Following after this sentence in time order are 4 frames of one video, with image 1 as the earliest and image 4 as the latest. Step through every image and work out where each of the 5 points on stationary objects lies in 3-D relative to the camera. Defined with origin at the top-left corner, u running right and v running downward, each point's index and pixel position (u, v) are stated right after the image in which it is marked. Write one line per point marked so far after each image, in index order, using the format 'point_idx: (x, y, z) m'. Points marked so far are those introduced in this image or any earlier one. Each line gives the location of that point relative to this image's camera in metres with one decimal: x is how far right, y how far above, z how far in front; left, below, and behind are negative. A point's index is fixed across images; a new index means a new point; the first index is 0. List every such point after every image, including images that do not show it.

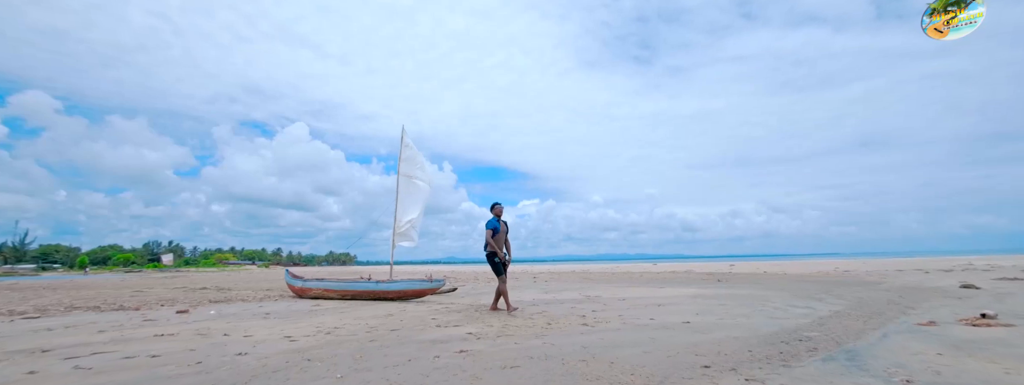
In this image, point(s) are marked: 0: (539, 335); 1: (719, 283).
0: (+0.4, -2.1, +5.6) m
1: (+9.3, -4.0, +17.6) m
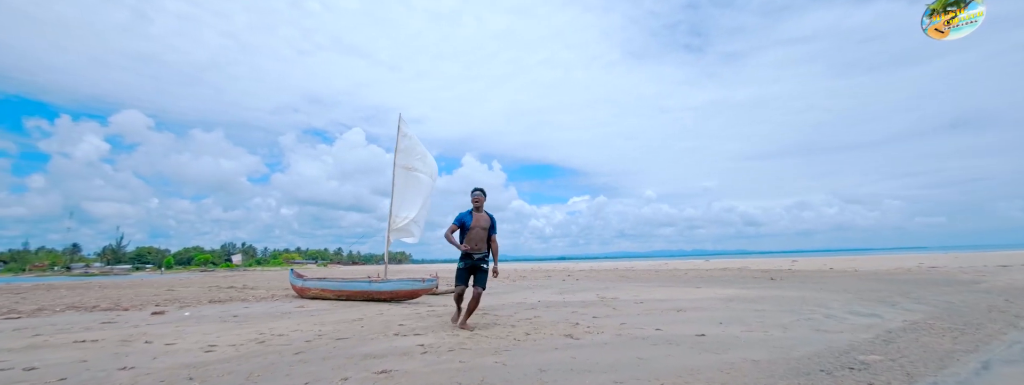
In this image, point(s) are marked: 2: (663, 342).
0: (-0.2, -1.8, +4.5) m
1: (+10.1, -3.5, +15.4) m
2: (+1.8, -1.8, +4.8) m
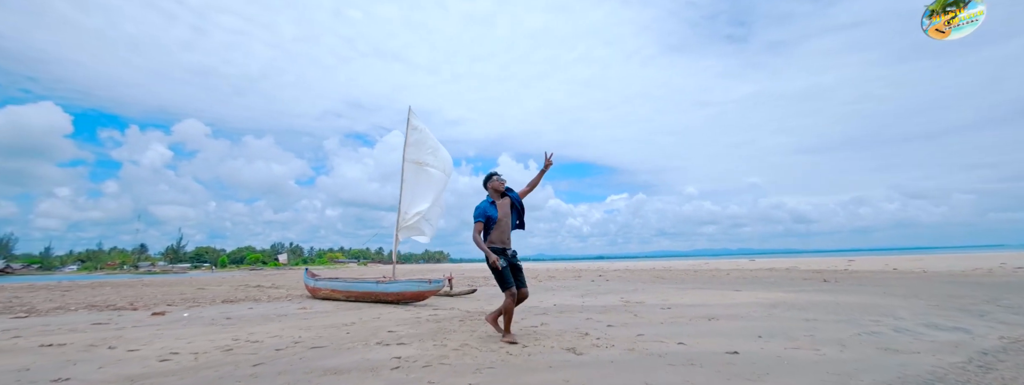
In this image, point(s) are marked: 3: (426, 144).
0: (-0.3, -1.7, +3.8) m
1: (+10.9, -3.2, +13.8) m
2: (+1.7, -1.7, +3.9) m
3: (-2.3, +1.3, +10.5) m
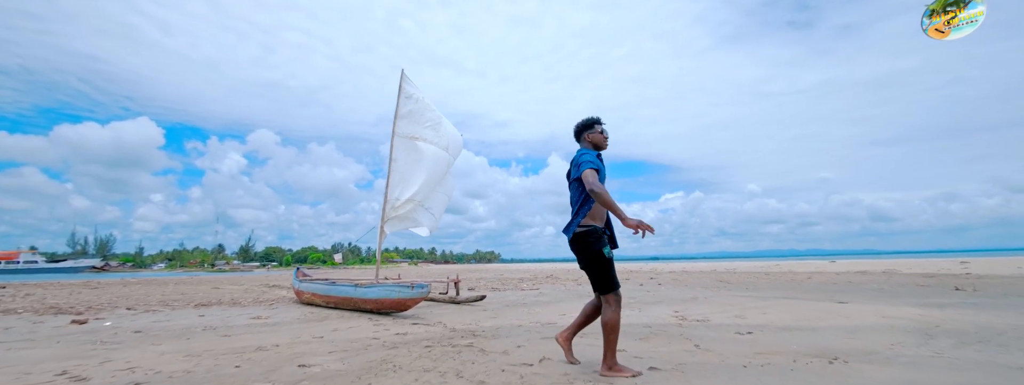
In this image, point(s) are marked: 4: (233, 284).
0: (-0.7, -1.3, +1.7) m
1: (+11.7, -2.6, +10.2) m
2: (+1.3, -1.2, +1.6) m
3: (-2.0, +1.6, +8.6) m
4: (-12.5, -4.1, +17.6) m
